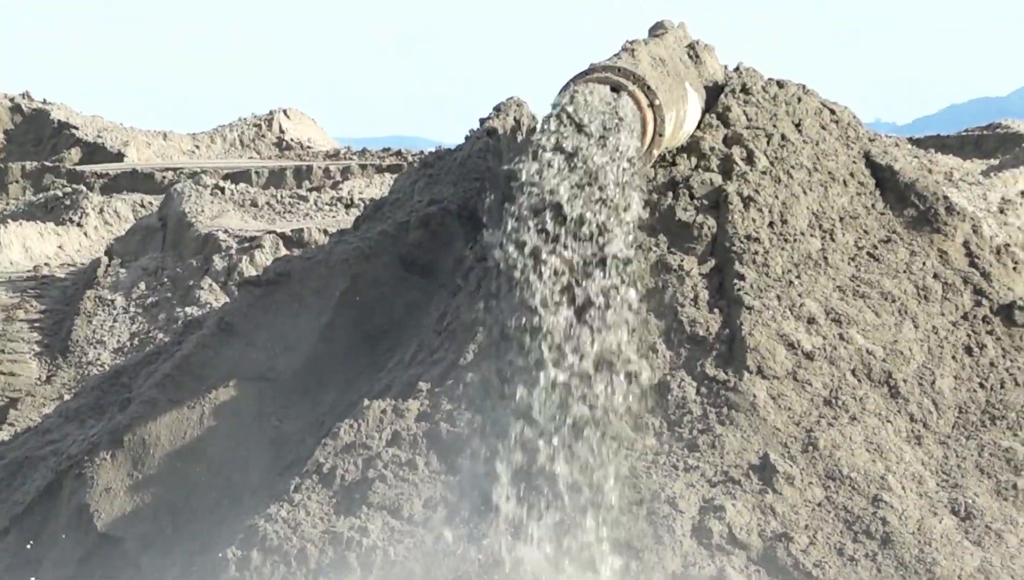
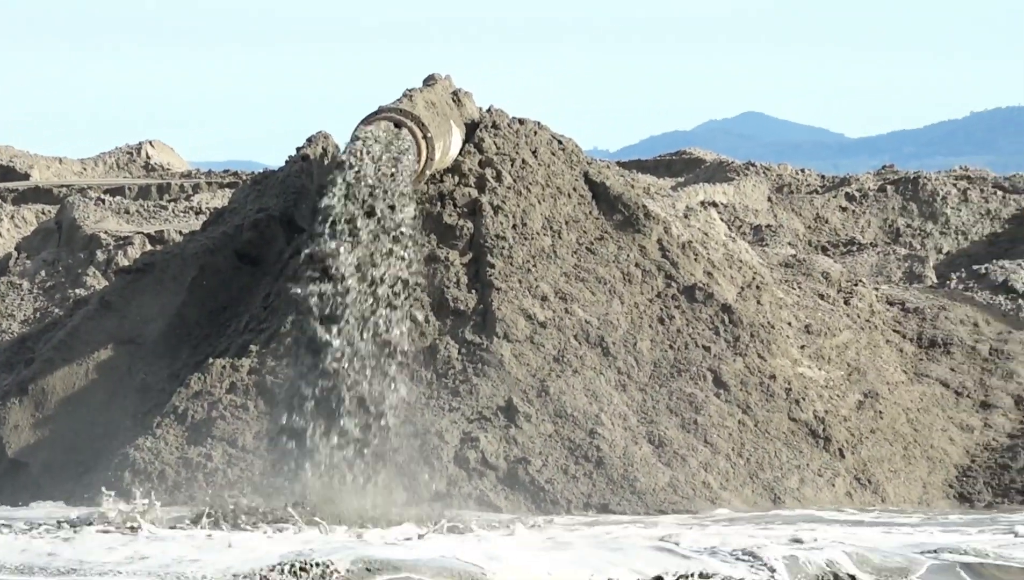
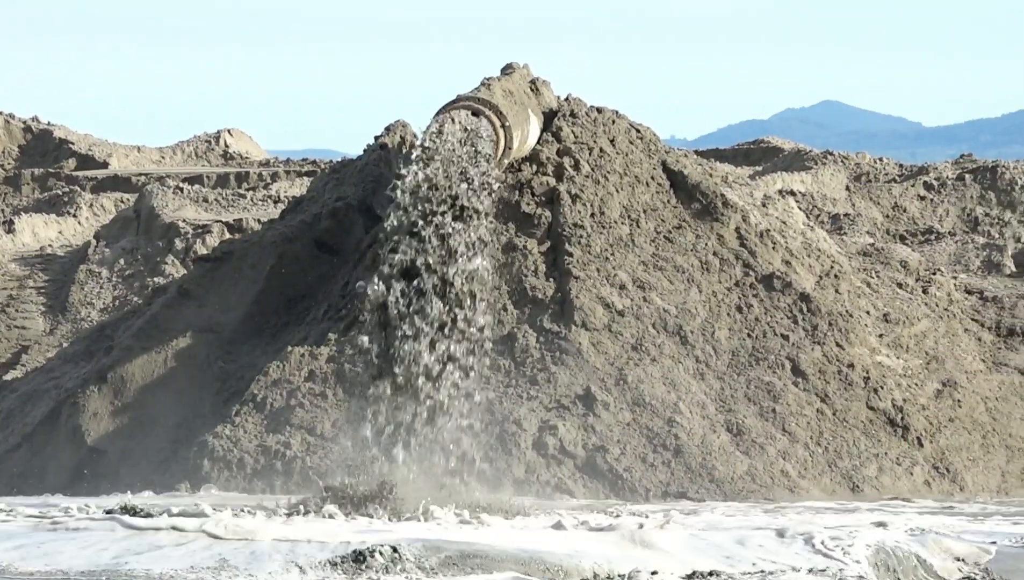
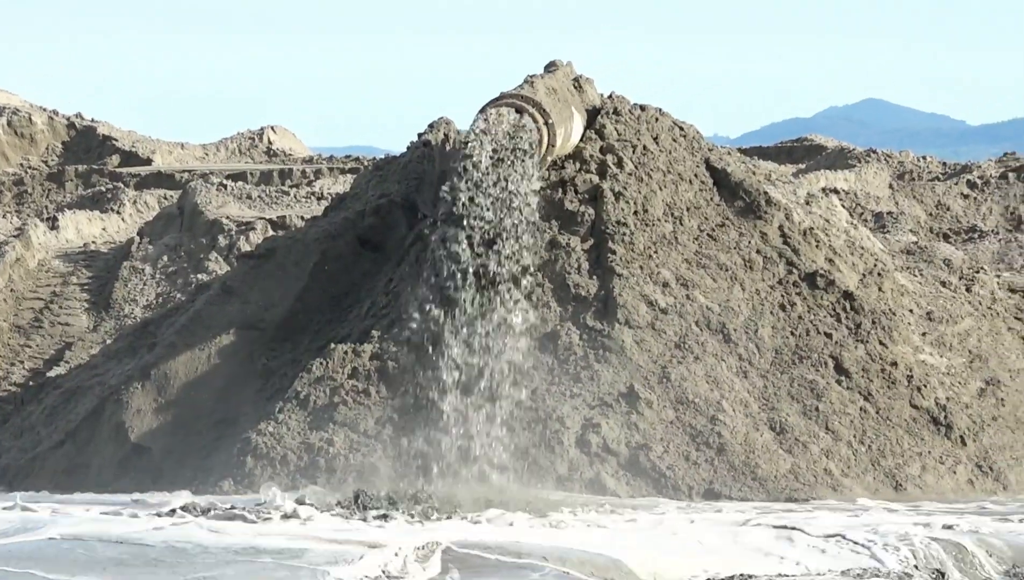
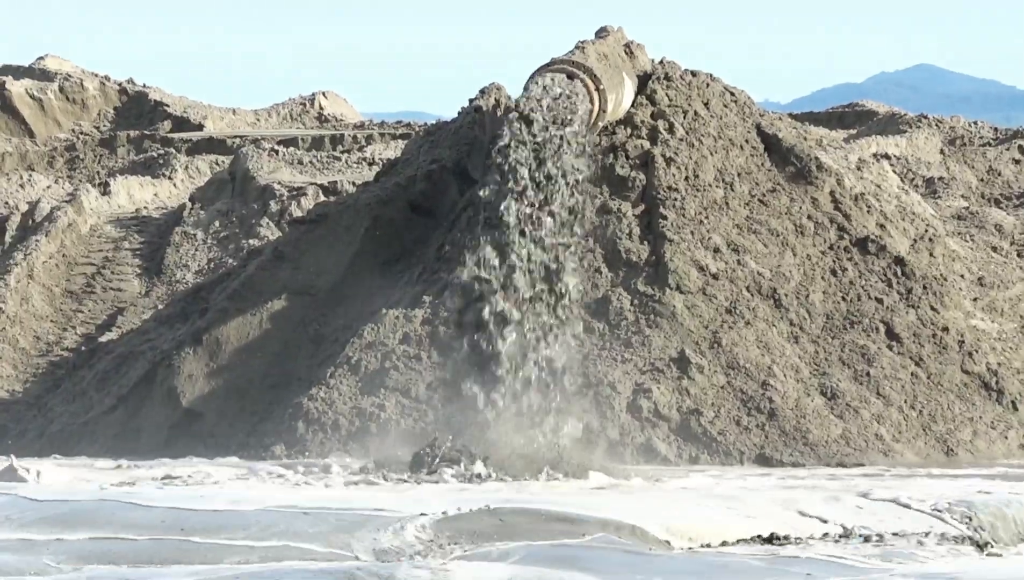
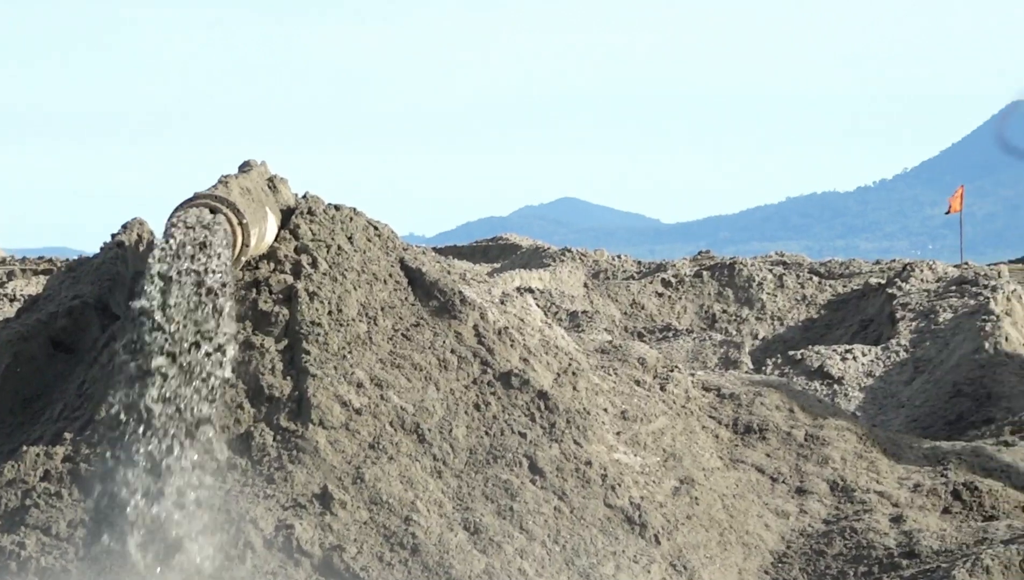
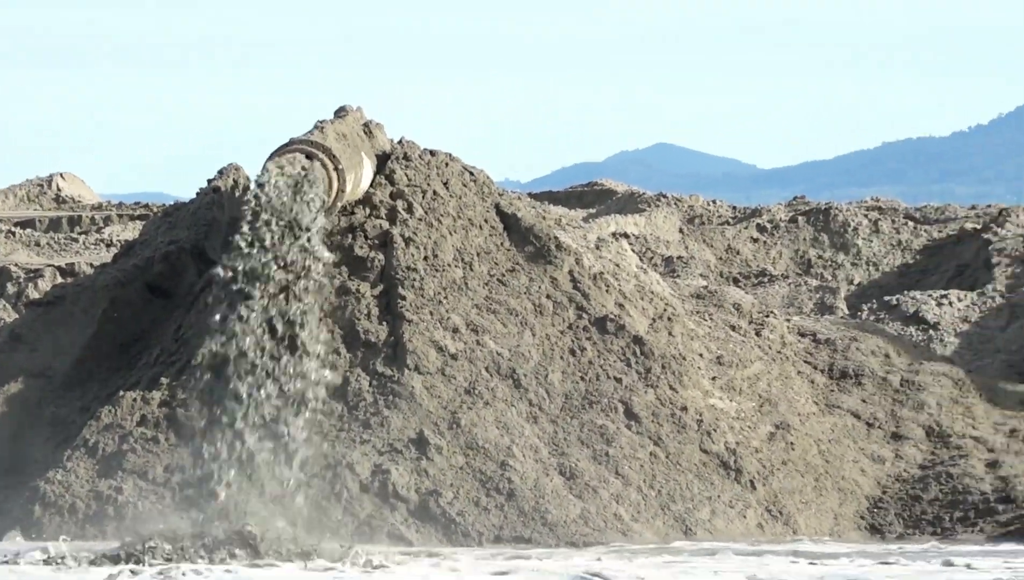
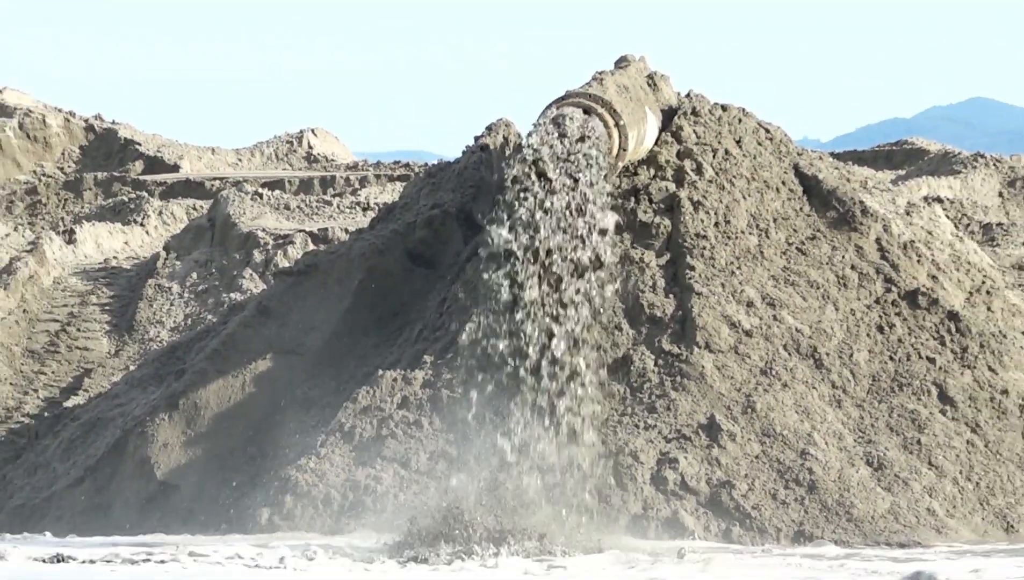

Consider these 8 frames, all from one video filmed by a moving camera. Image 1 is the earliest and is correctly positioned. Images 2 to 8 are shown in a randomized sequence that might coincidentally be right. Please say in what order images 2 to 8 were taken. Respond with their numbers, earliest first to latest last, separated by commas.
8, 5, 4, 3, 2, 7, 6
